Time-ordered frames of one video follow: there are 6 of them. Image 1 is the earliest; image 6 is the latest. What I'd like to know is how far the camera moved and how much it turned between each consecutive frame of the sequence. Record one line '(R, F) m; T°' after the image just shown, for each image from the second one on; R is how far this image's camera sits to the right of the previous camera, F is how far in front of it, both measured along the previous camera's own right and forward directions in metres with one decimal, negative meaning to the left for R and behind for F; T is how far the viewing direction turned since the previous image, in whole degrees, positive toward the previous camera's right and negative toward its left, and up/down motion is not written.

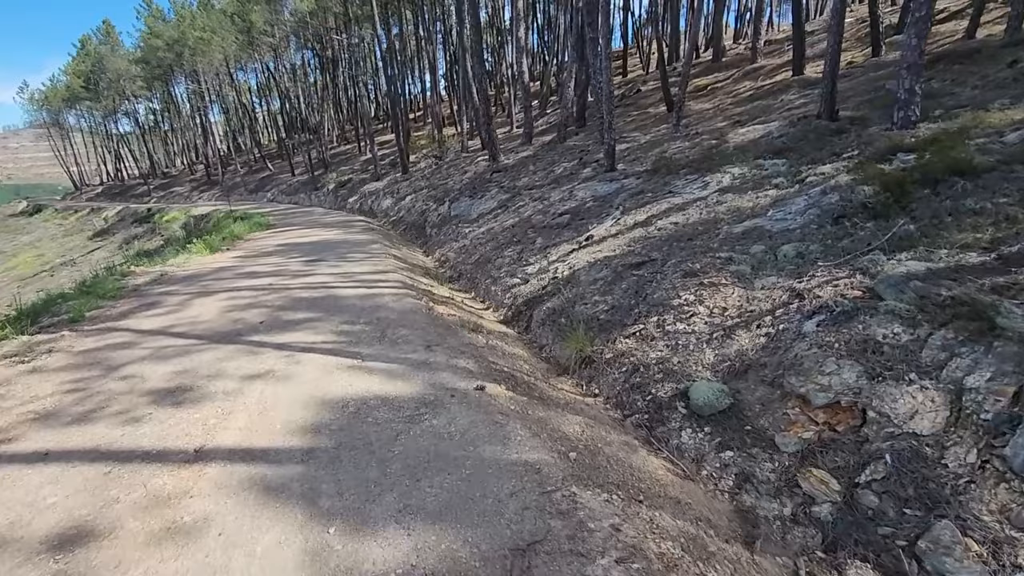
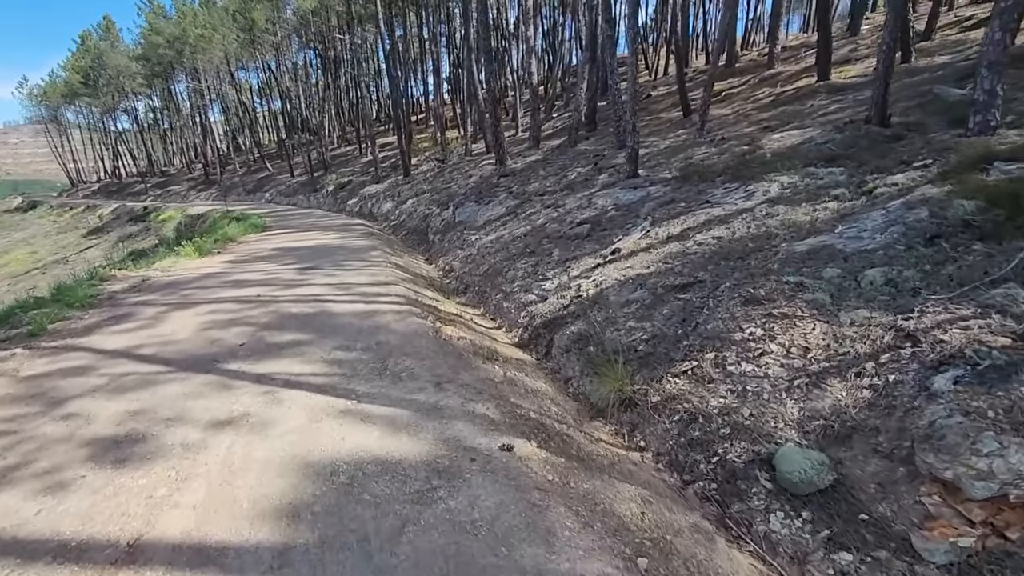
(-0.3, +1.0) m; 0°
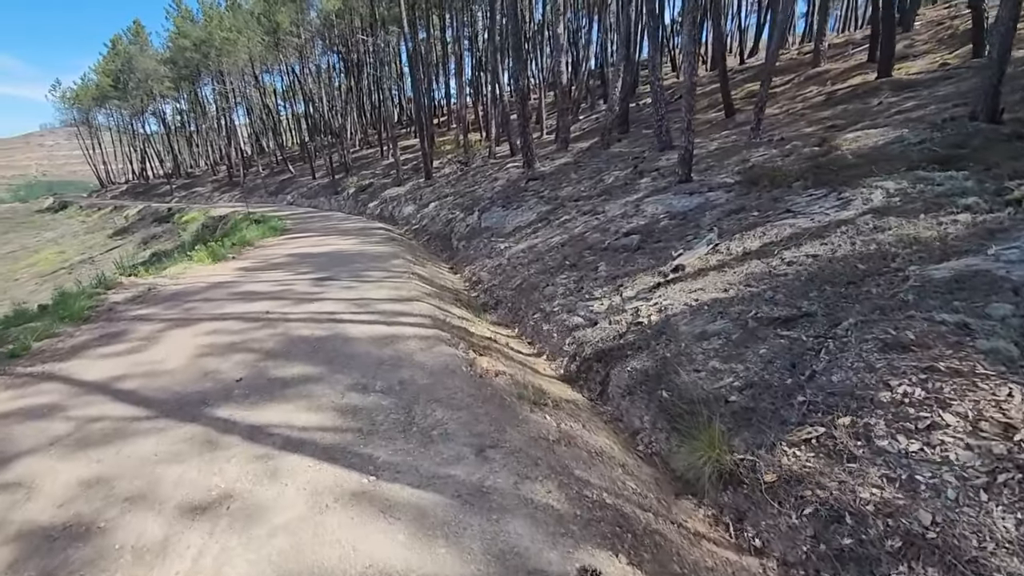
(-0.4, +1.1) m; -2°
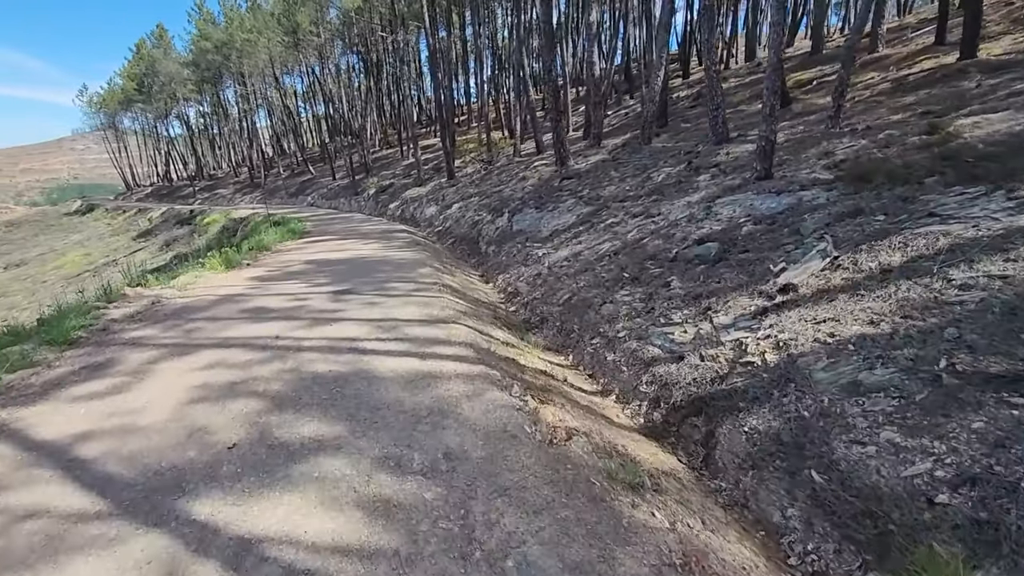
(-0.5, +1.4) m; -2°
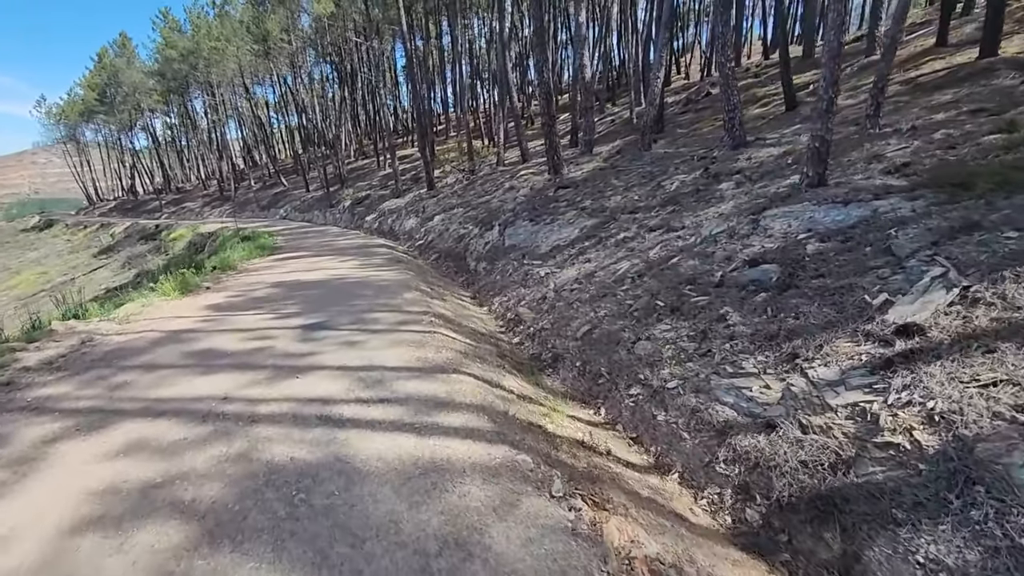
(-0.4, +1.5) m; +2°
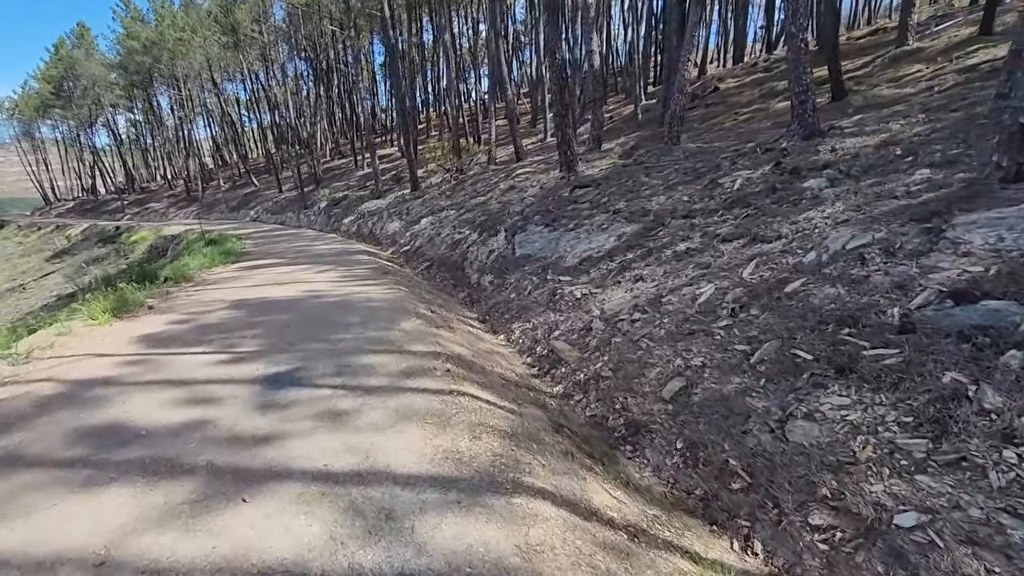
(-0.8, +2.4) m; +2°
